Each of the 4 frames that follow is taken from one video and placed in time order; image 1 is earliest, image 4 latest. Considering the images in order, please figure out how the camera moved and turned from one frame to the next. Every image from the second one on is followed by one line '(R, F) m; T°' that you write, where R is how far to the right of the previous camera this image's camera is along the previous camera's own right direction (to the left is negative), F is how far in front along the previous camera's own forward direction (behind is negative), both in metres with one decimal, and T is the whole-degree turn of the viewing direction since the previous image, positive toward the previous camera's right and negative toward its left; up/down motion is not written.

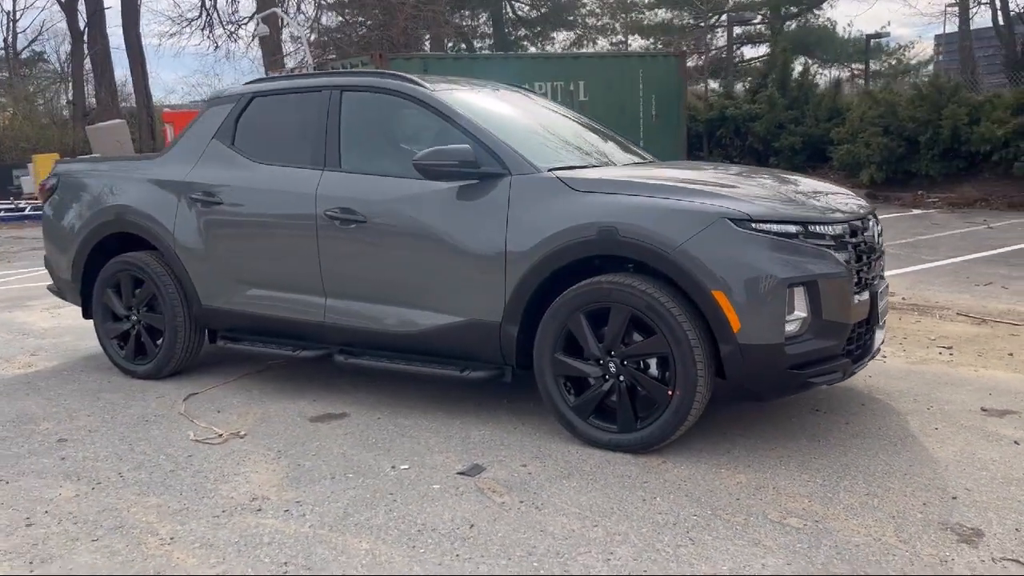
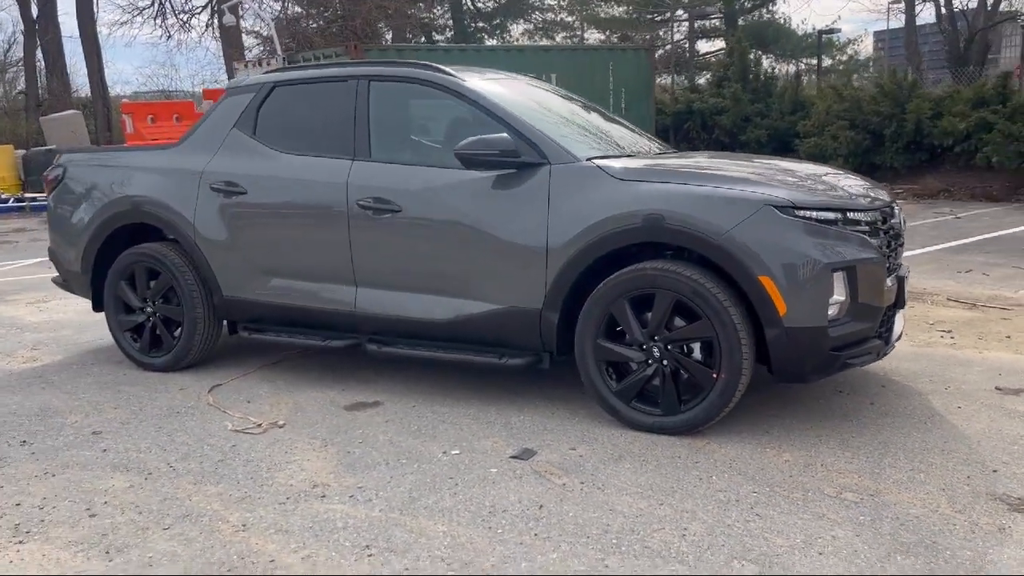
(-0.5, -0.1) m; +3°
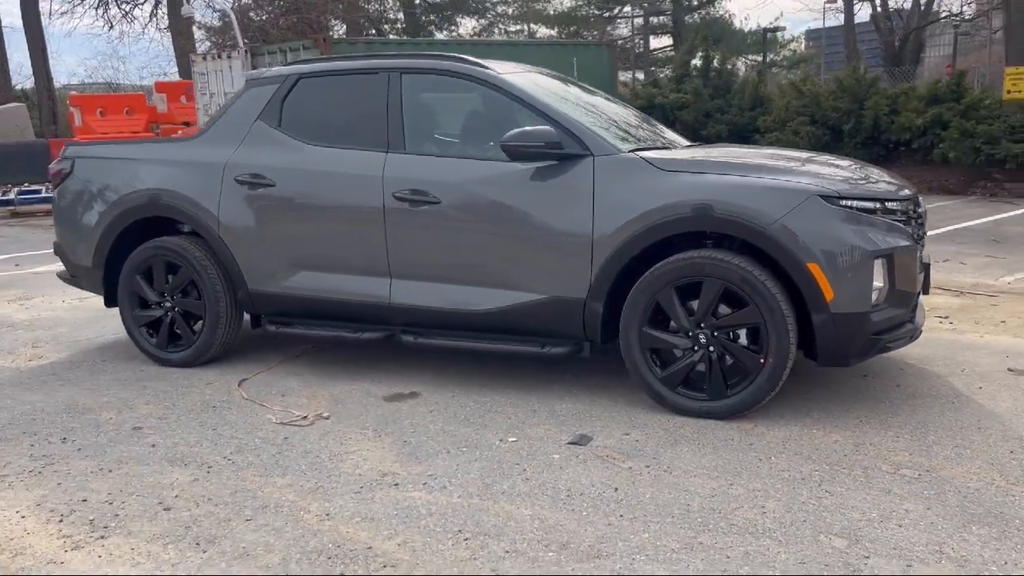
(-0.5, 0.0) m; +4°
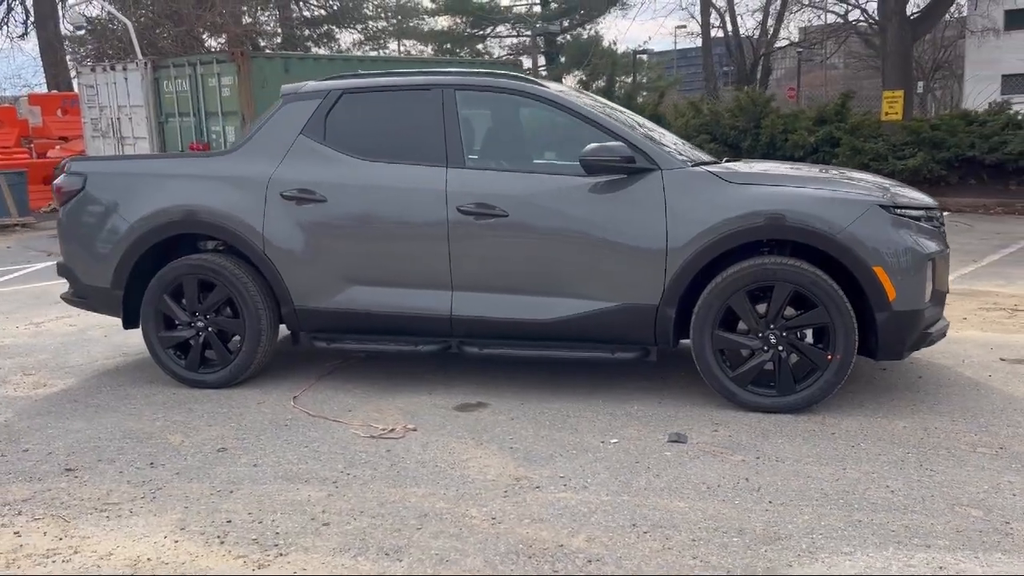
(-1.2, -0.1) m; +9°
